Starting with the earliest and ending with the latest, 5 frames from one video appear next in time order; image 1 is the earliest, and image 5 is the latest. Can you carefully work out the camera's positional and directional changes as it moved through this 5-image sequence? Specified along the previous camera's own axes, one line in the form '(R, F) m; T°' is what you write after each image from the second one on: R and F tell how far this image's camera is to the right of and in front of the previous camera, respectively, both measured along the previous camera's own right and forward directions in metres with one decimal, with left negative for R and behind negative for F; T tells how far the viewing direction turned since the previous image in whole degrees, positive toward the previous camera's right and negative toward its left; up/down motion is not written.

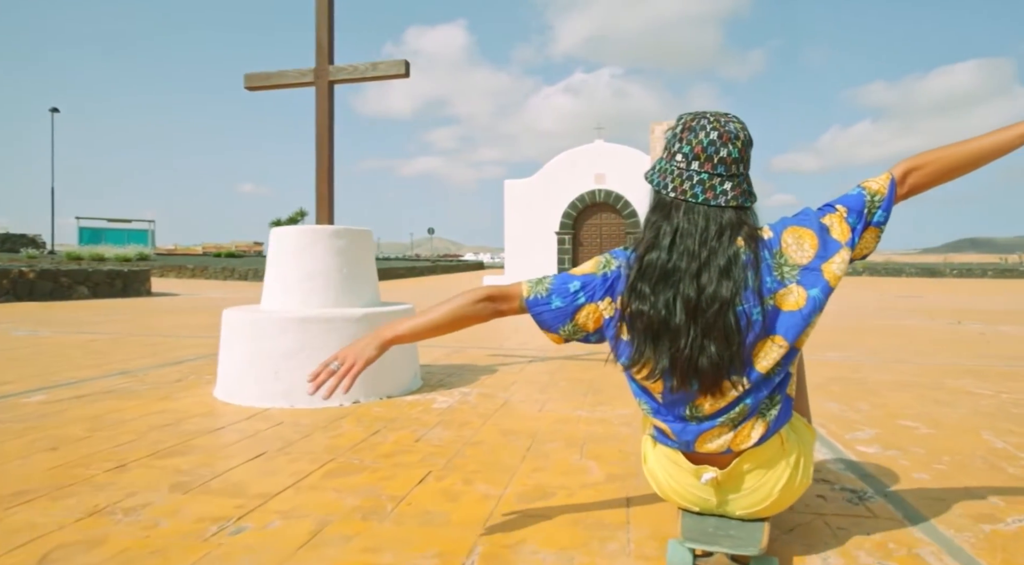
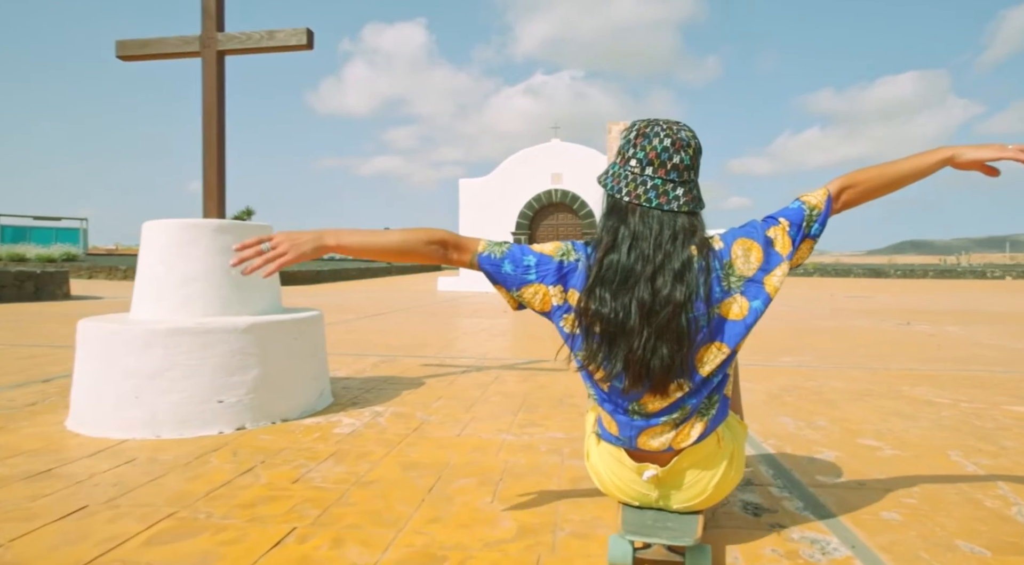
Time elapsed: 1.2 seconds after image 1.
(+0.2, +0.5) m; +4°
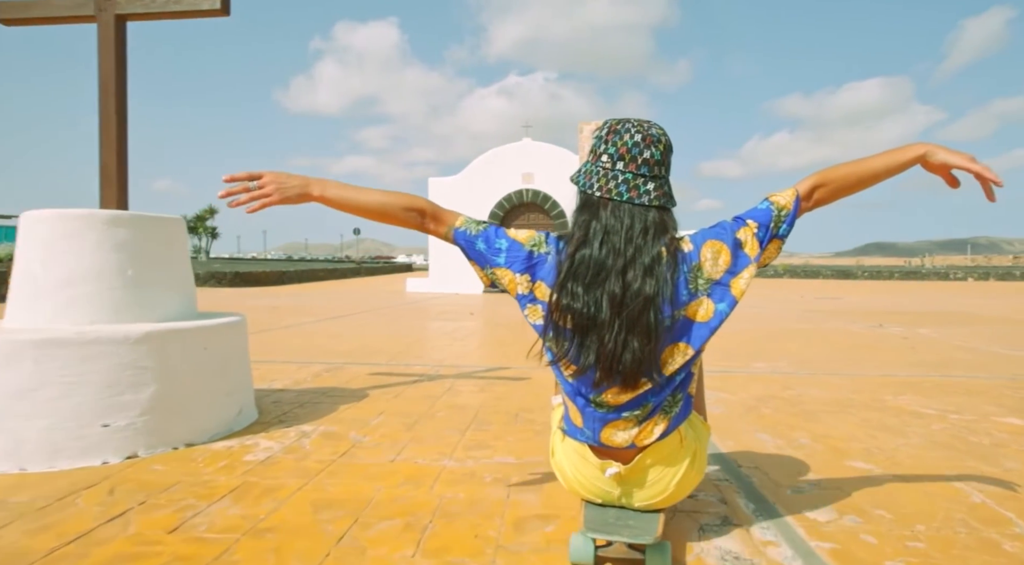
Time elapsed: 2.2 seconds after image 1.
(+0.1, +0.4) m; +3°
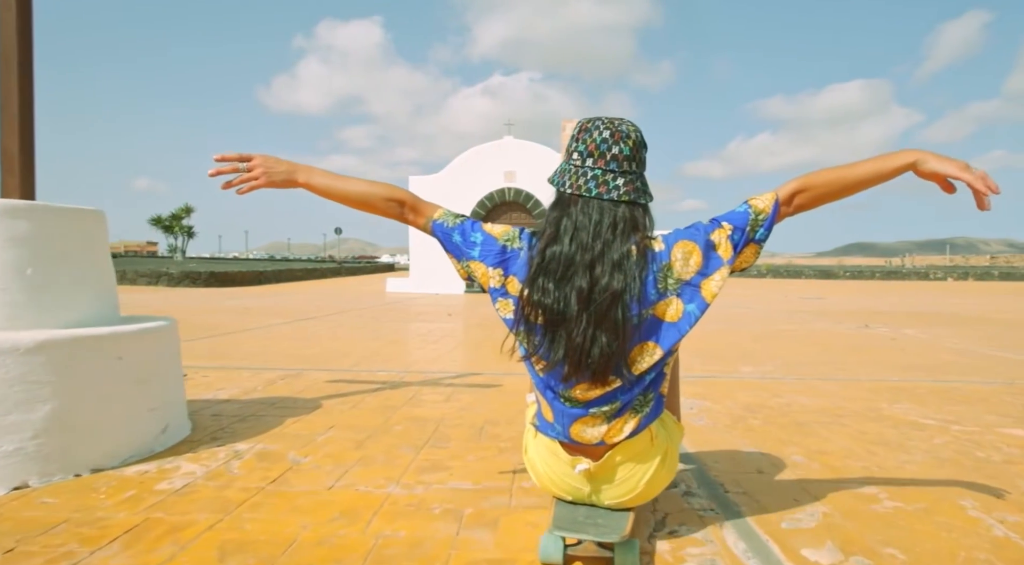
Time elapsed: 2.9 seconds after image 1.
(+0.1, +0.3) m; +1°
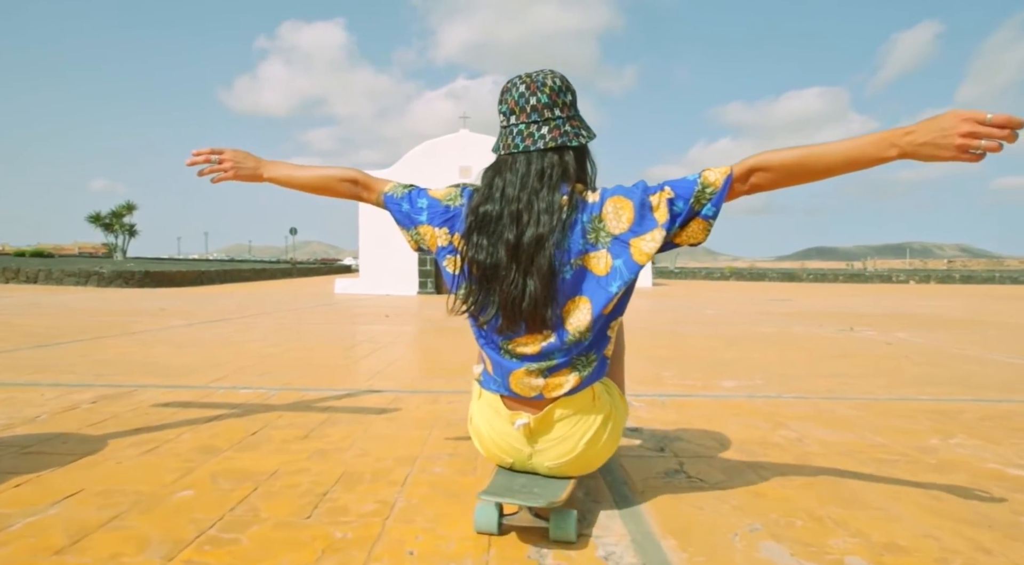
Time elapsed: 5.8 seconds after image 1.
(+0.3, +1.2) m; +3°
